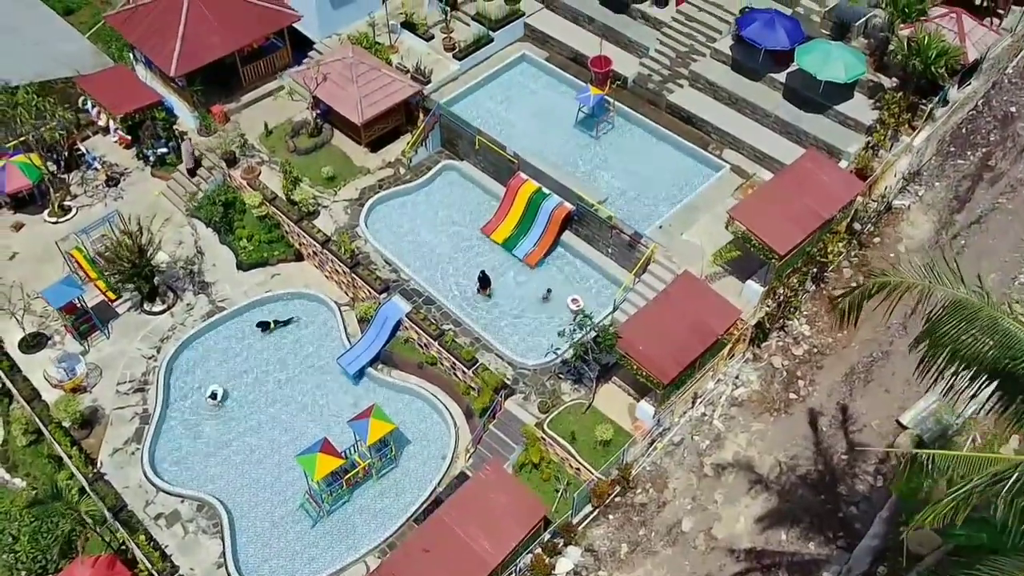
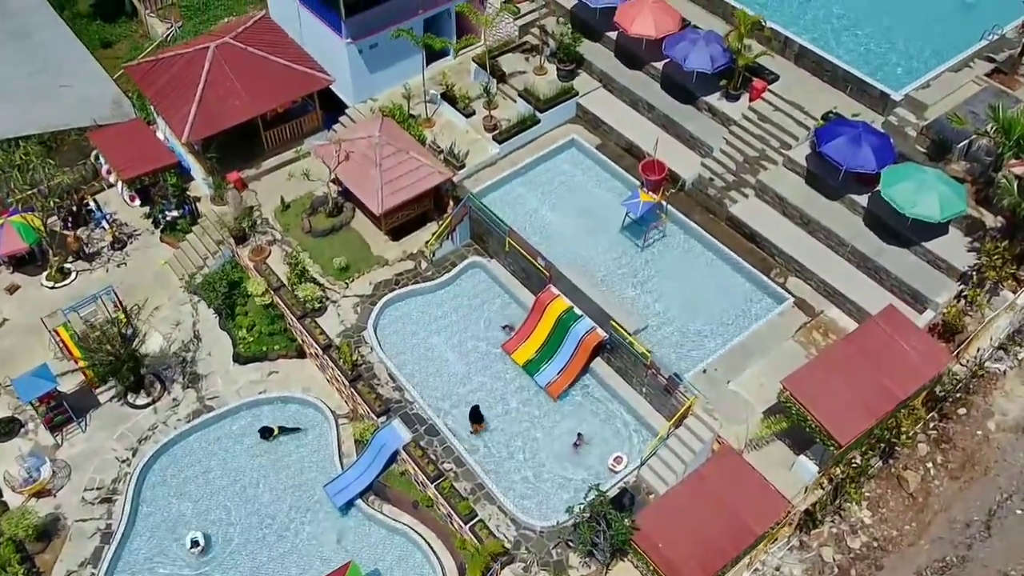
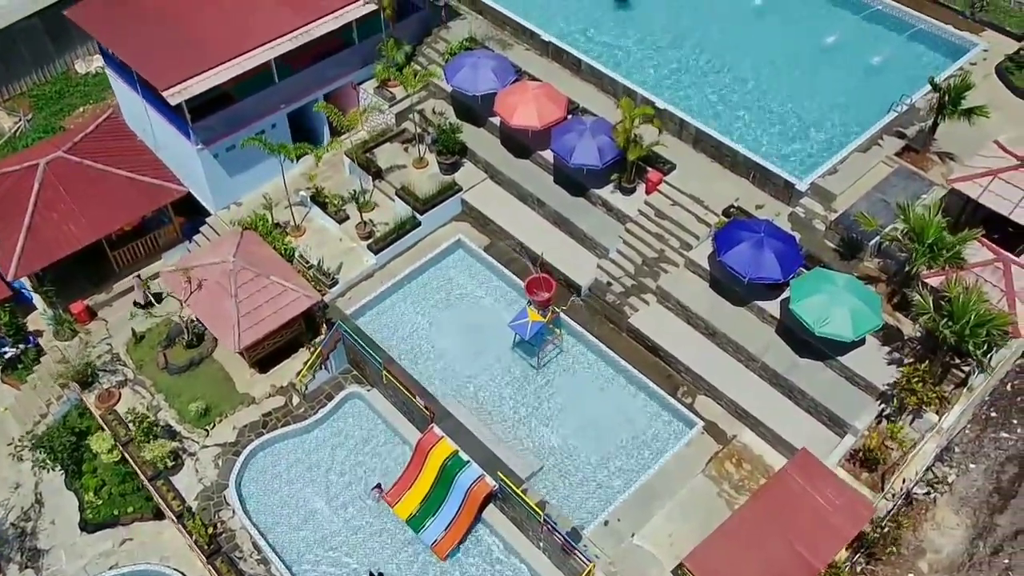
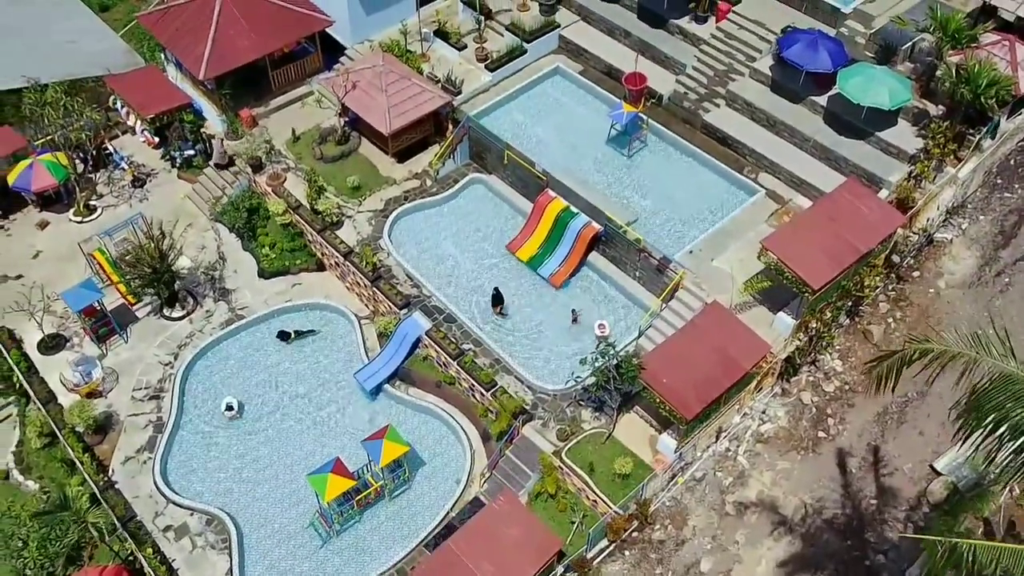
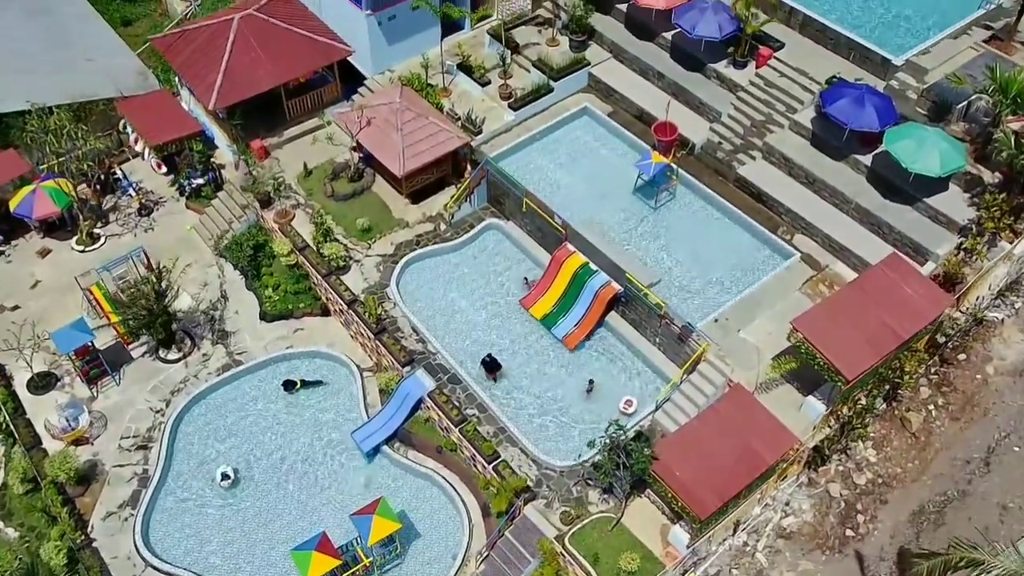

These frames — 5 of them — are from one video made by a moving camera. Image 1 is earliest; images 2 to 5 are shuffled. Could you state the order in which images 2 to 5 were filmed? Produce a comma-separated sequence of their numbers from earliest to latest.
4, 5, 2, 3
